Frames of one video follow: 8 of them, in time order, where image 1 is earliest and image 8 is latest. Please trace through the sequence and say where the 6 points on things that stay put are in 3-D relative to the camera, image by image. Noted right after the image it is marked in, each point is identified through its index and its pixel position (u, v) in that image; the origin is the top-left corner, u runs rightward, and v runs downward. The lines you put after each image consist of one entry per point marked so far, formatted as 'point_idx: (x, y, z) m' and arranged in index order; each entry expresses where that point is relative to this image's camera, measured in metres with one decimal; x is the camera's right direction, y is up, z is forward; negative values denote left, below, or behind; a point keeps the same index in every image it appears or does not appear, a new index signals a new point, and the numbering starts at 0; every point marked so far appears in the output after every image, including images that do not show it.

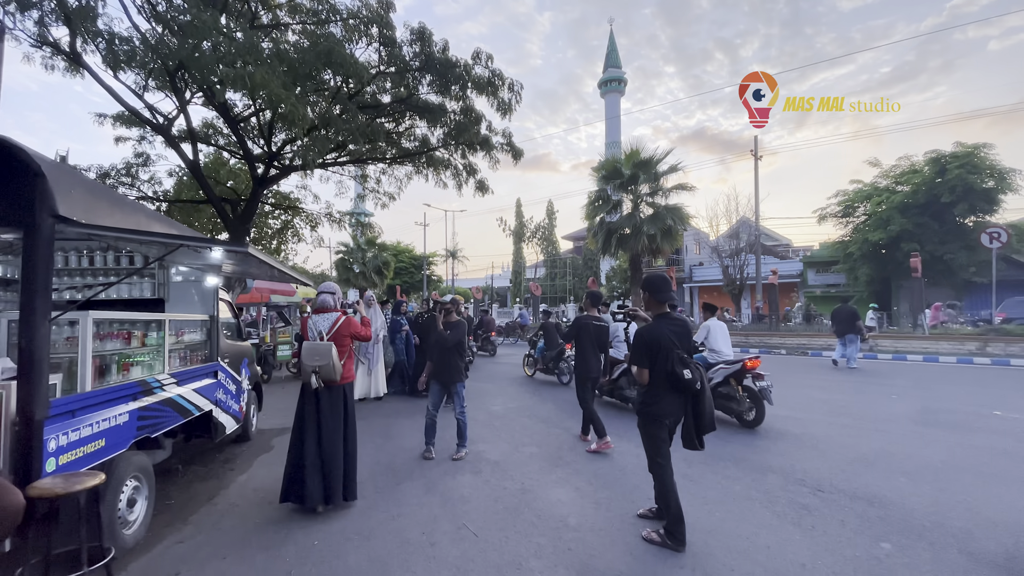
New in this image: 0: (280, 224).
0: (-8.0, +2.2, +16.3) m
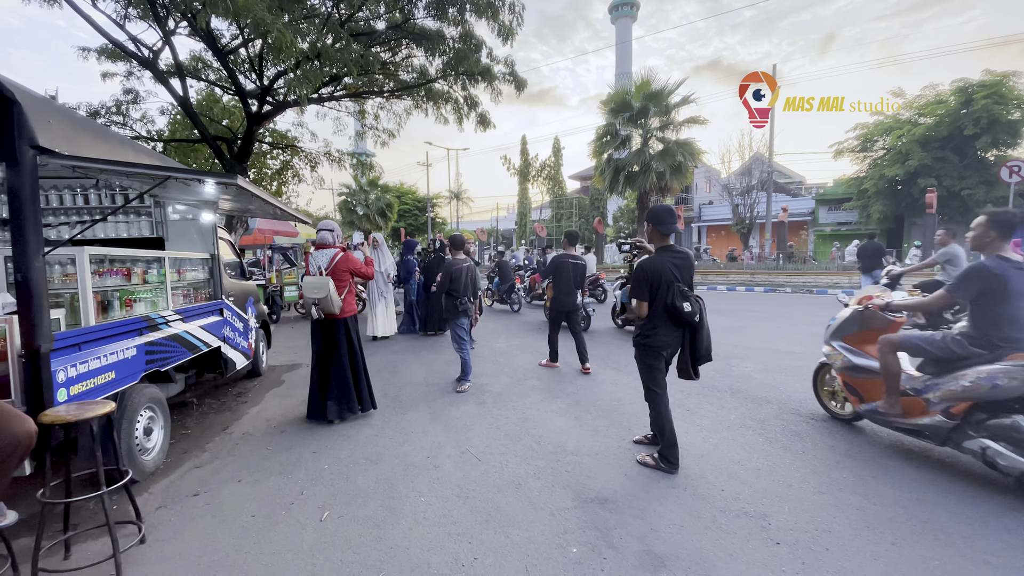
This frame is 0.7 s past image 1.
0: (-7.9, +4.2, +15.9) m
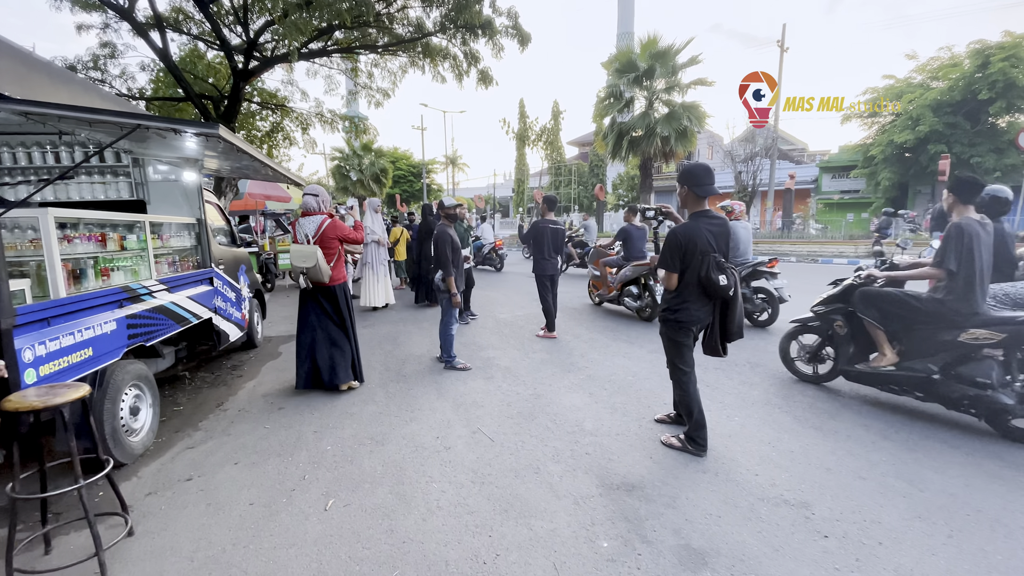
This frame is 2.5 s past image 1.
0: (-7.9, +5.3, +15.2) m
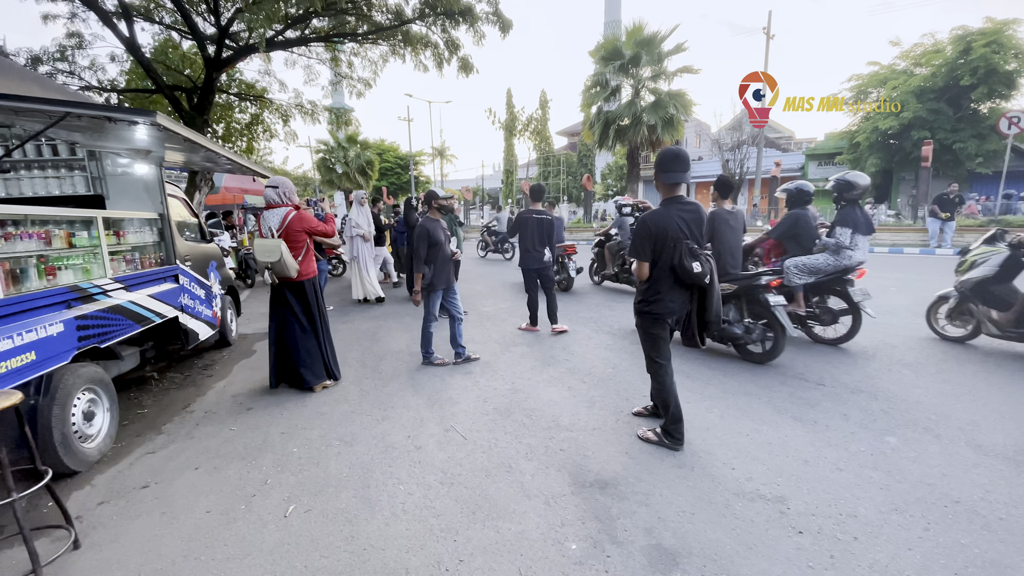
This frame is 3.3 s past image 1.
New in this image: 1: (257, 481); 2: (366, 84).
0: (-8.4, +5.4, +14.9) m
1: (-1.6, -1.2, +2.9) m
2: (-4.5, +6.3, +14.6) m
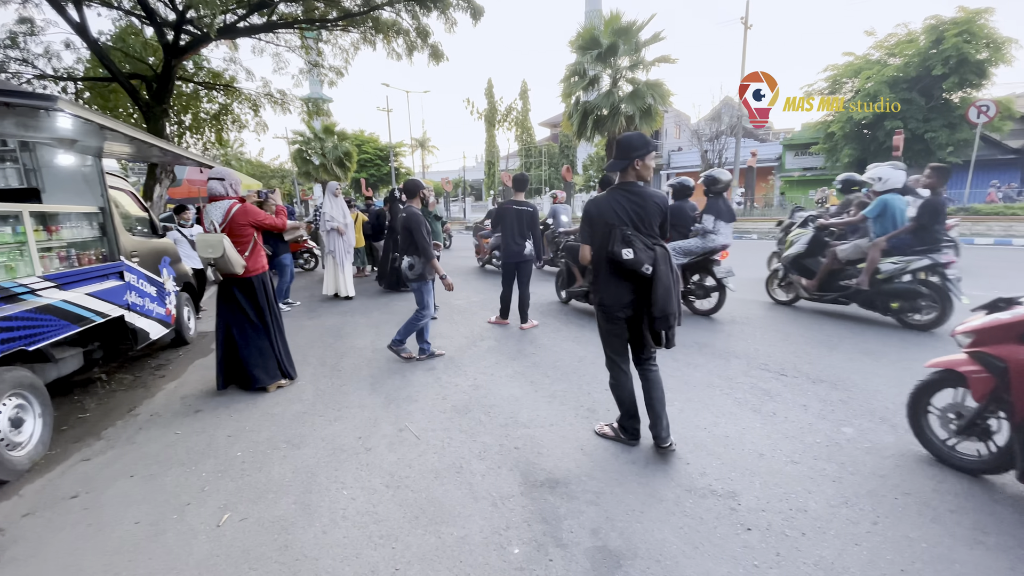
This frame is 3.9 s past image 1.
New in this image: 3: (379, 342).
0: (-9.1, +5.5, +14.4) m
1: (-1.9, -1.2, +2.8) m
2: (-5.3, +6.5, +14.3) m
3: (-1.6, -0.6, +5.5) m
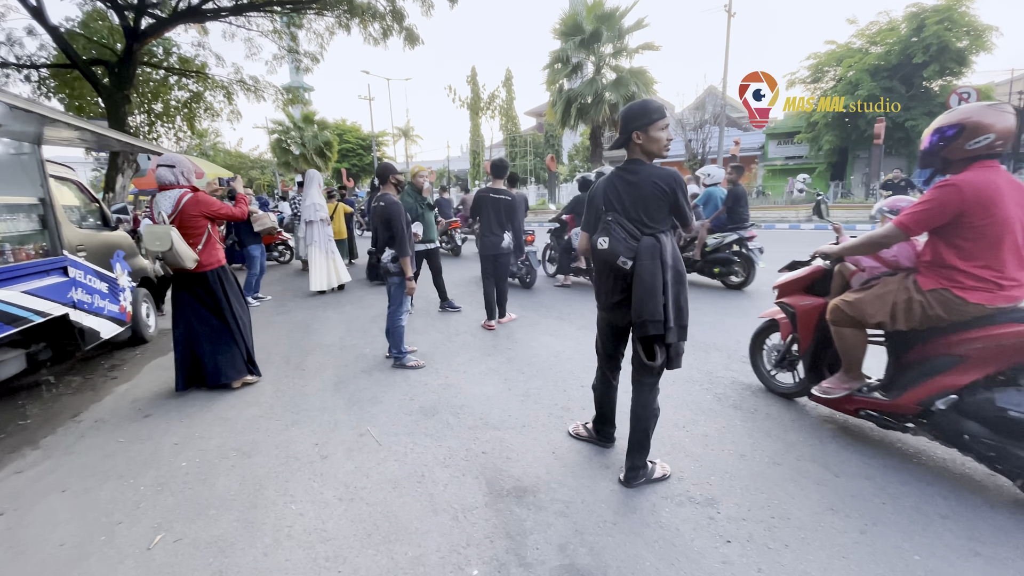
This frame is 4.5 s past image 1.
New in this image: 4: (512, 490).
0: (-9.7, +5.7, +13.8) m
1: (-2.1, -1.2, +2.5) m
2: (-5.8, +6.7, +13.8) m
3: (-1.8, -0.6, +5.3) m
4: (0.0, -1.1, +2.5) m
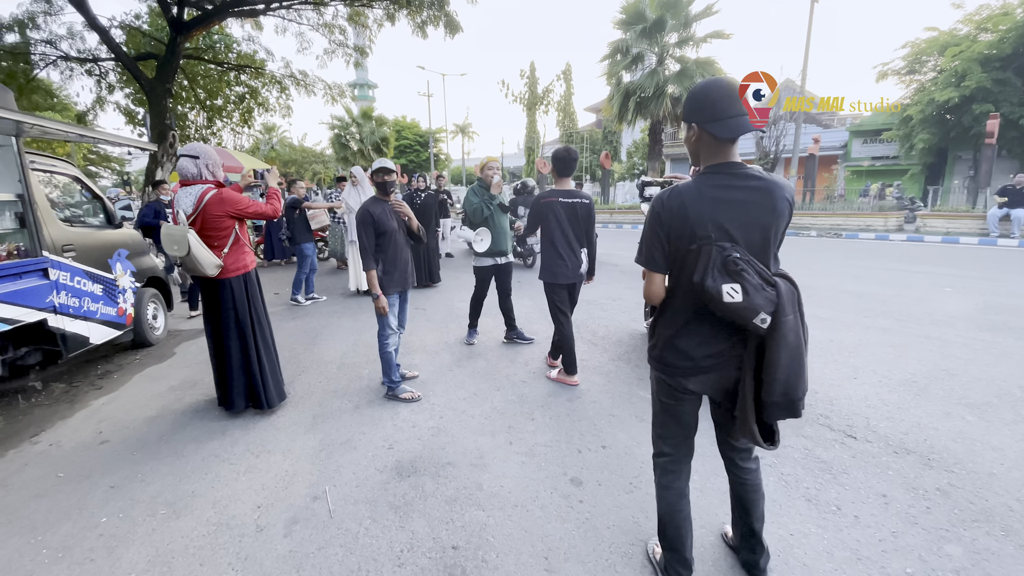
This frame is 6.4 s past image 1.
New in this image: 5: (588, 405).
0: (-8.2, +5.9, +14.1) m
1: (-2.2, -1.3, +2.1) m
2: (-4.3, +6.8, +13.6) m
3: (-1.6, -0.7, +4.7) m
4: (-0.1, -1.3, +1.8) m
5: (+0.6, -0.9, +3.5) m
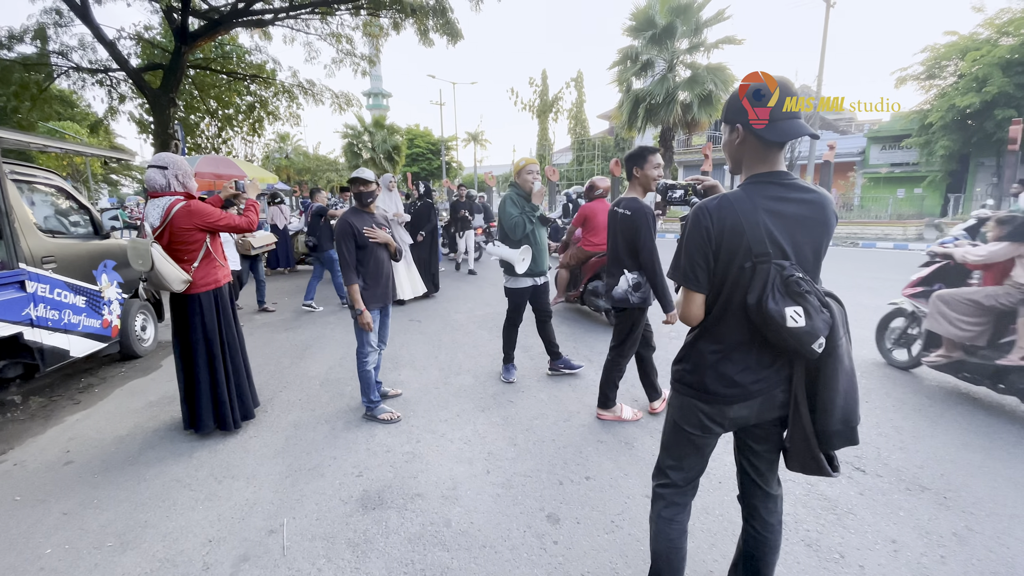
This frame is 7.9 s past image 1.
0: (-8.0, +5.7, +14.2) m
1: (-2.3, -1.4, +1.9) m
2: (-4.1, +6.6, +13.6) m
3: (-1.7, -0.8, +4.6) m
4: (-0.3, -1.3, +1.6) m
5: (+0.5, -1.0, +3.3) m
